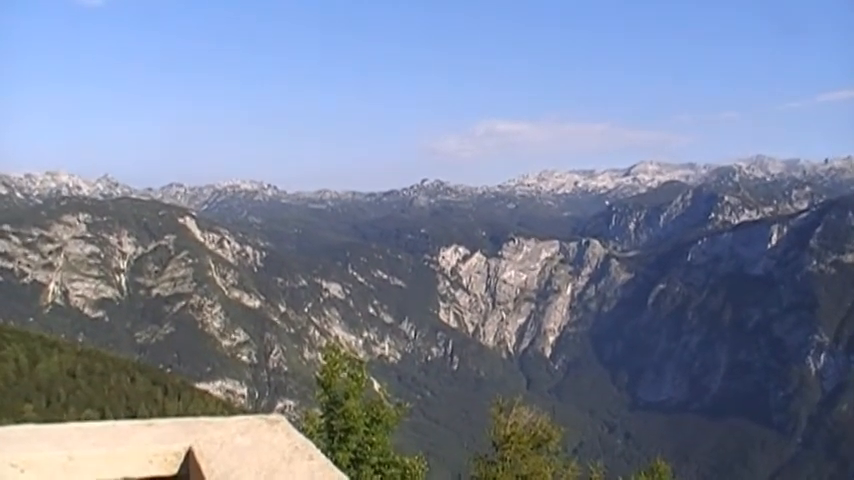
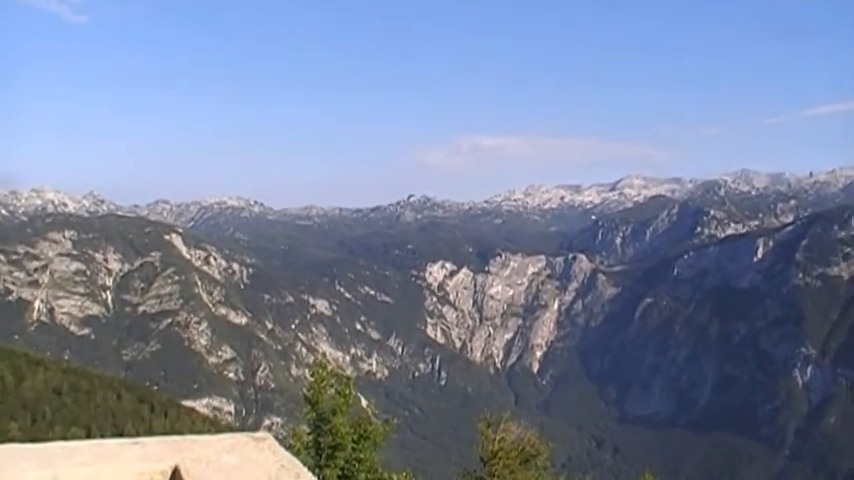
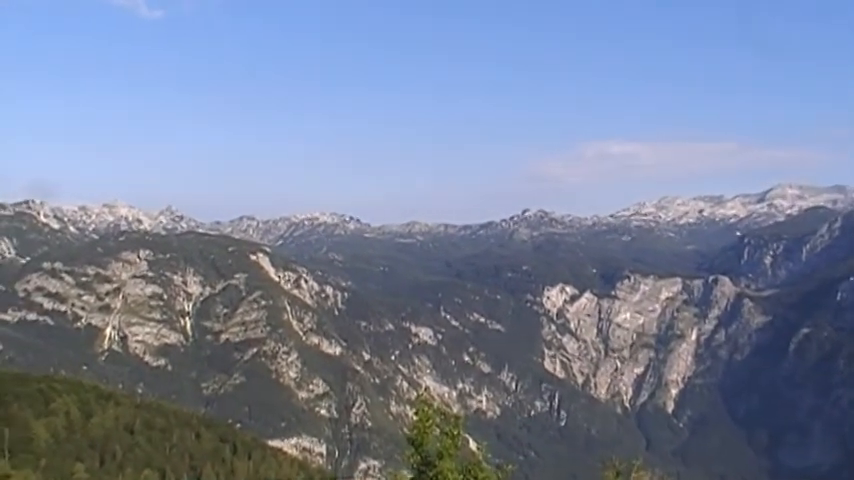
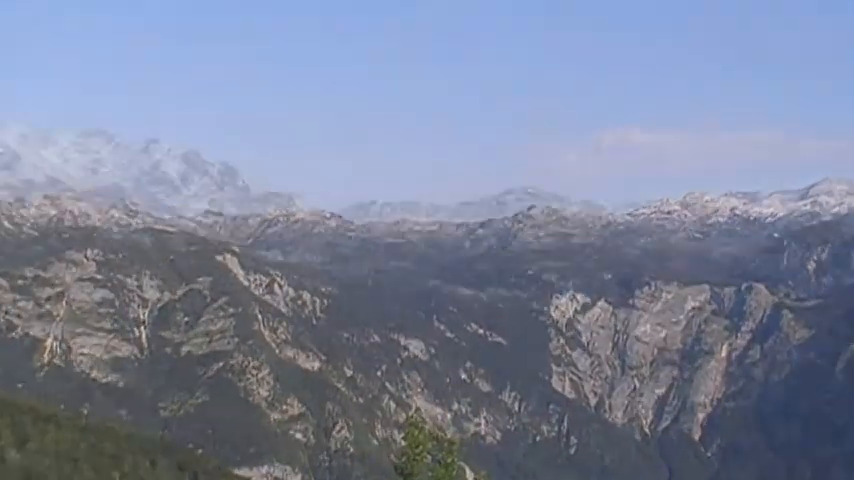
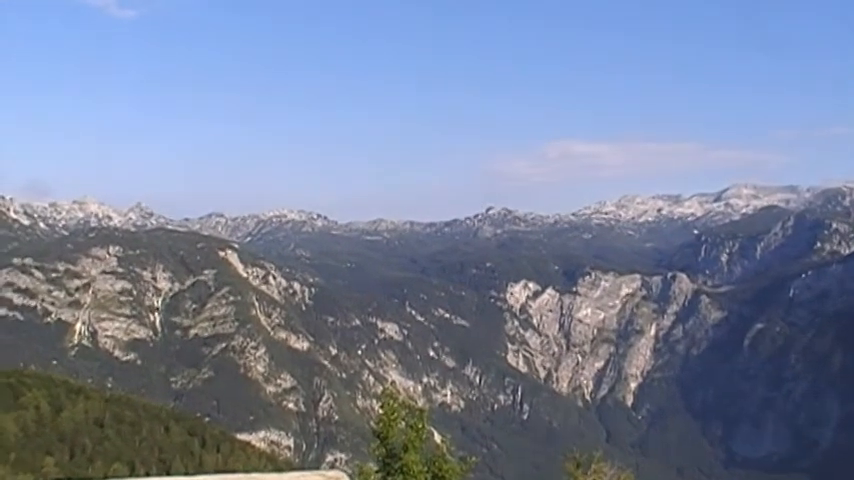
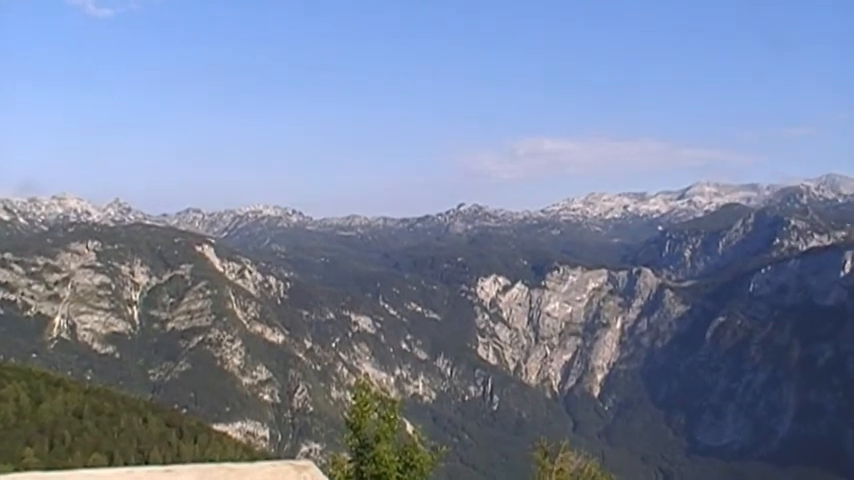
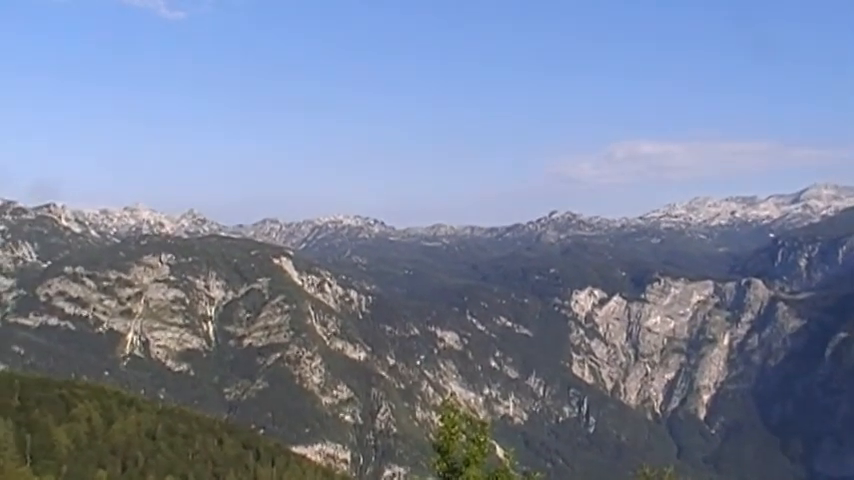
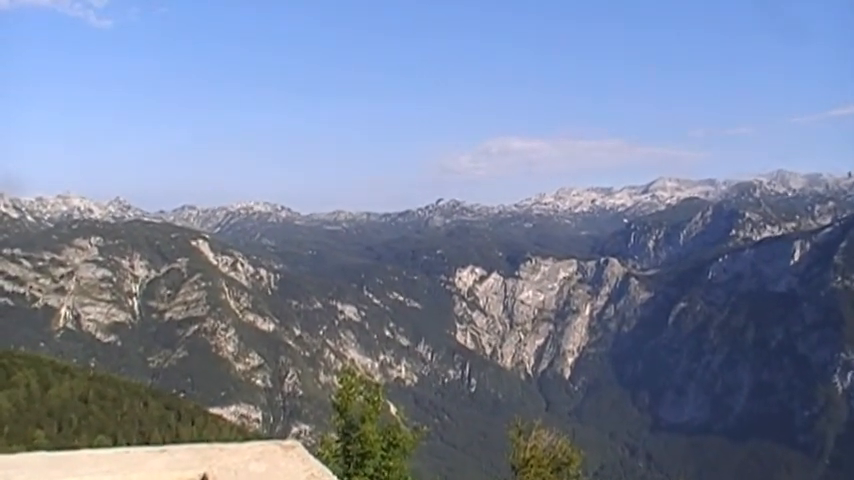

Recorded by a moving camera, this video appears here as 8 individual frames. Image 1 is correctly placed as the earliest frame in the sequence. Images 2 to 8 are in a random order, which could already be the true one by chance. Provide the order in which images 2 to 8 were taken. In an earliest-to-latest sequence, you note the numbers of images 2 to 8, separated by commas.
2, 8, 6, 5, 3, 7, 4
